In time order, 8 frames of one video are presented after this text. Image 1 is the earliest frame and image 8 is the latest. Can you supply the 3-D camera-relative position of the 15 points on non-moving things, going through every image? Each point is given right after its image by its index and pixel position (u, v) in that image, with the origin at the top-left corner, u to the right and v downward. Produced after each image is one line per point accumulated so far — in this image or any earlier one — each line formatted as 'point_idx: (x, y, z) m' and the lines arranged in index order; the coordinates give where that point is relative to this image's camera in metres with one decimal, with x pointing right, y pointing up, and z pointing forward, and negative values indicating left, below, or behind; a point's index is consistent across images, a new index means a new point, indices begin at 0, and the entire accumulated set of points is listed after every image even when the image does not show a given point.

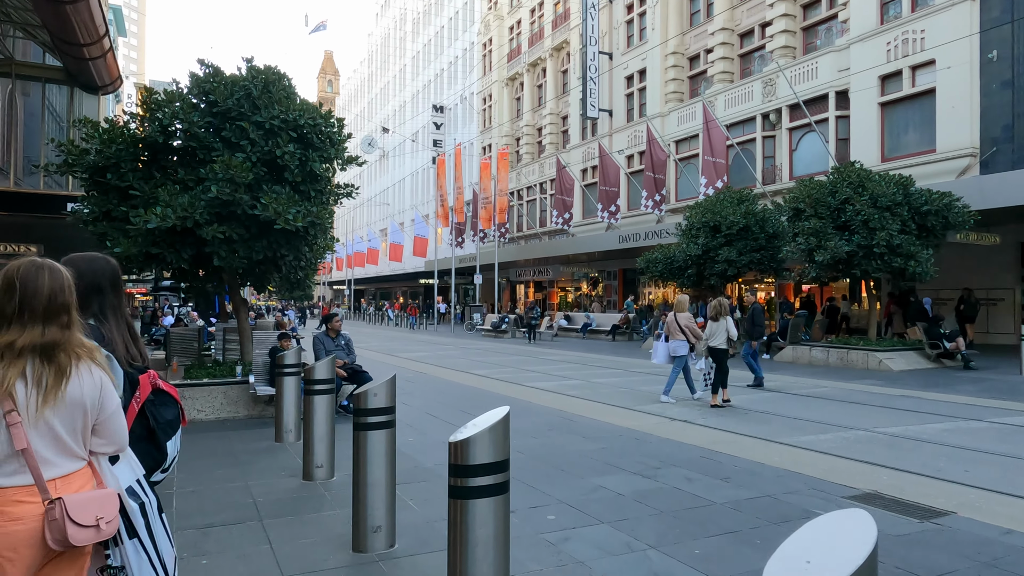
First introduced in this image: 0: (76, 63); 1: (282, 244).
0: (-10.2, +5.2, +15.5) m
1: (-3.1, +0.6, +8.9) m
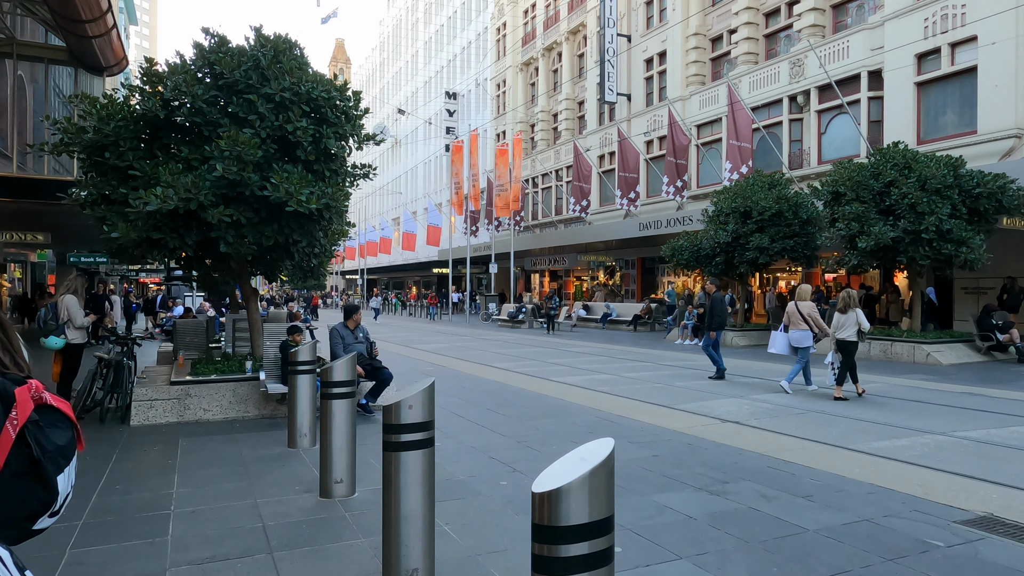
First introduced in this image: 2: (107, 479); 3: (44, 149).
0: (-9.7, +5.5, +14.8) m
1: (-2.7, +0.7, +8.2) m
2: (-3.2, -1.5, +5.2) m
3: (-6.3, +1.9, +9.0) m
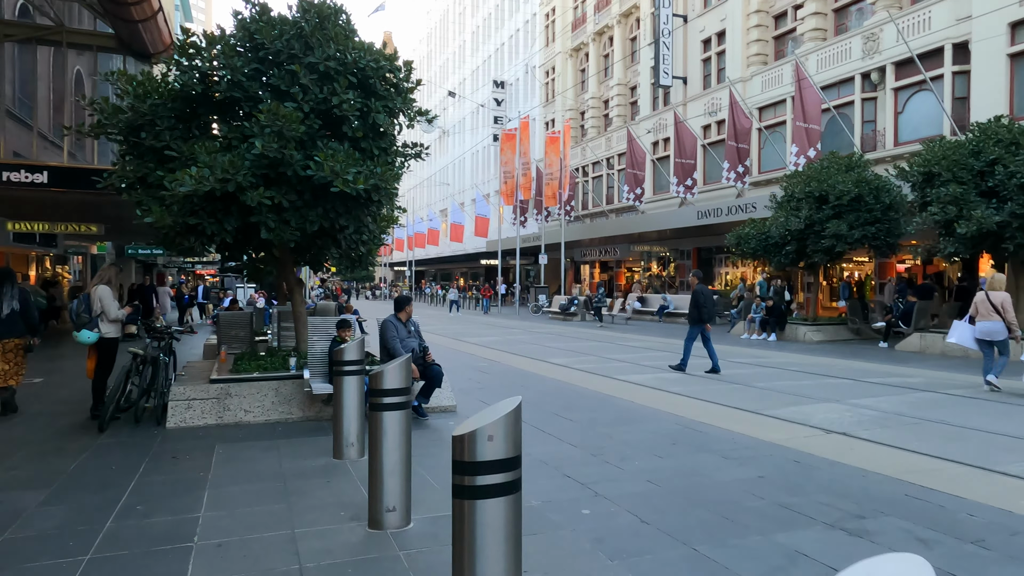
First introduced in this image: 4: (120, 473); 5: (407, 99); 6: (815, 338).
0: (-8.4, +5.7, +14.5) m
1: (-1.9, +0.8, +7.4) m
2: (-2.6, -1.4, +4.5) m
3: (-5.5, +2.0, +8.5) m
4: (-3.0, -1.4, +5.1) m
5: (-1.3, +2.3, +8.0) m
6: (+8.2, -1.3, +17.9) m
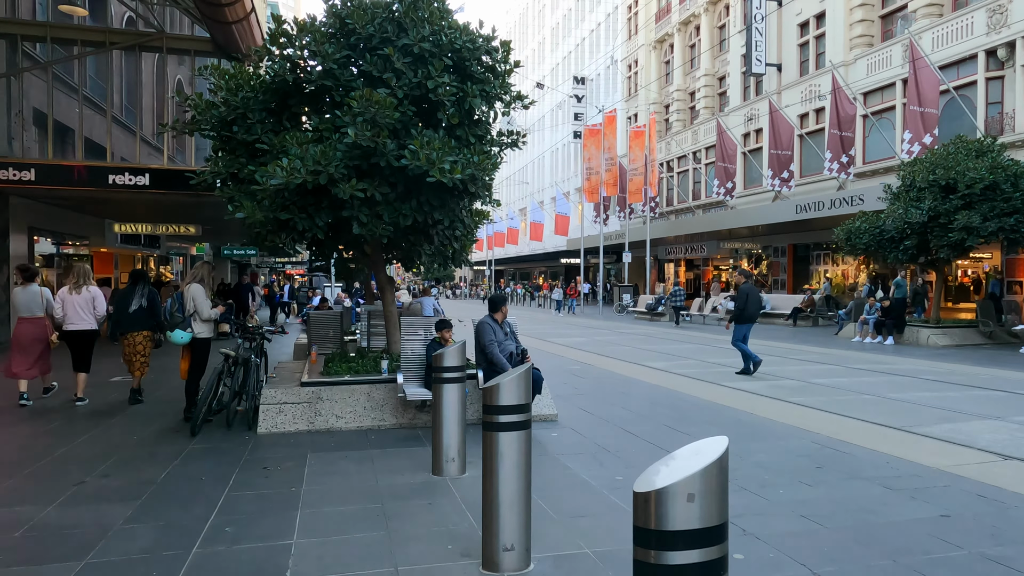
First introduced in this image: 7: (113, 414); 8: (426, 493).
0: (-6.5, +5.7, +14.7) m
1: (-0.8, +0.9, +6.9) m
2: (-1.8, -1.4, +4.1) m
3: (-4.2, +2.0, +8.4) m
4: (-2.2, -1.4, +4.7) m
5: (-0.1, +2.3, +7.4) m
6: (+10.5, -1.3, +16.2) m
7: (-4.6, -1.4, +7.7) m
8: (-0.6, -1.4, +4.7) m
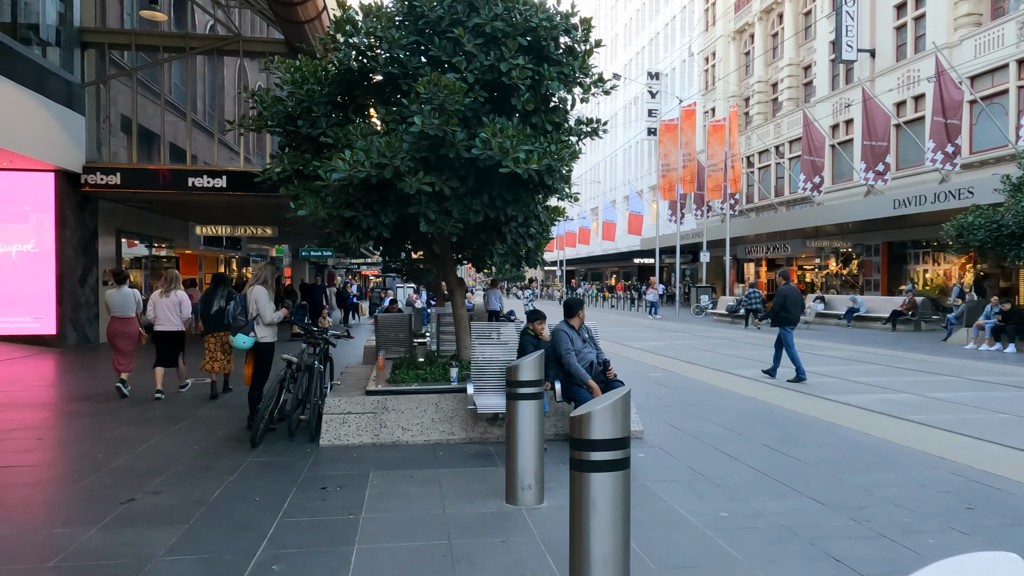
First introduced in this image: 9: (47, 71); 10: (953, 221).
0: (-4.8, +5.7, +14.7) m
1: (0.0, +0.8, +6.3) m
2: (-1.4, -1.4, +3.7) m
3: (-3.3, +2.0, +8.1) m
4: (-1.6, -1.4, +4.3) m
5: (+0.7, +2.3, +6.7) m
6: (+12.1, -1.3, +14.3) m
7: (-3.8, -1.5, +7.5) m
8: (-0.1, -1.5, +4.1) m
9: (-9.9, +4.6, +14.2) m
10: (+11.6, +1.8, +17.5) m
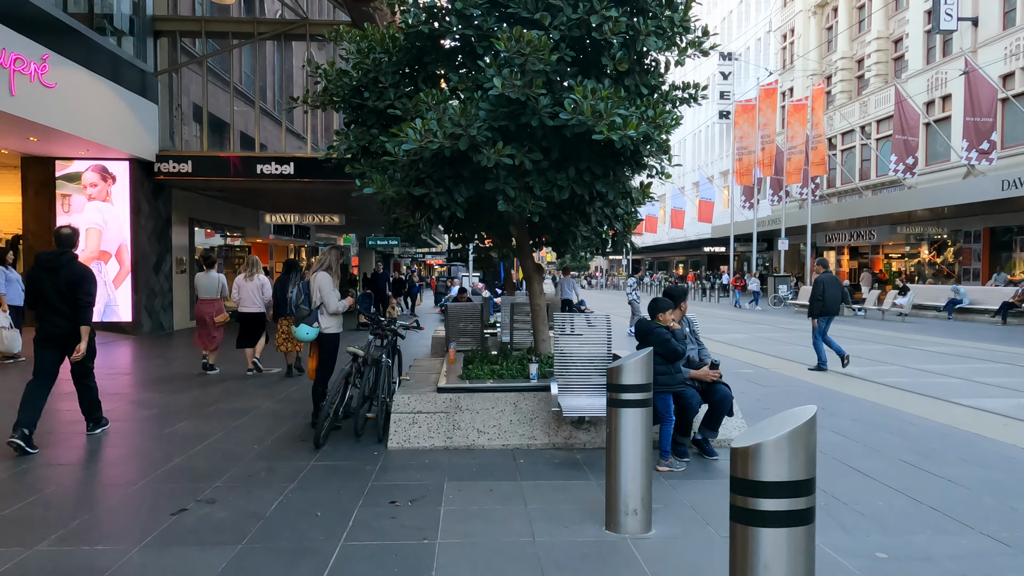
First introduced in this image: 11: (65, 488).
0: (-3.3, +5.9, +14.2) m
1: (+0.7, +0.9, +5.6) m
2: (-0.9, -1.4, +3.1) m
3: (-2.4, +2.2, +7.7) m
4: (-1.1, -1.3, +3.7) m
5: (+1.5, +2.4, +5.9) m
6: (+13.6, -1.1, +12.4) m
7: (-2.9, -1.3, +7.1) m
8: (+0.5, -1.4, +3.4) m
9: (-8.3, +4.9, +14.2) m
10: (+13.4, +2.0, +15.5) m
11: (-3.1, -1.4, +4.5) m
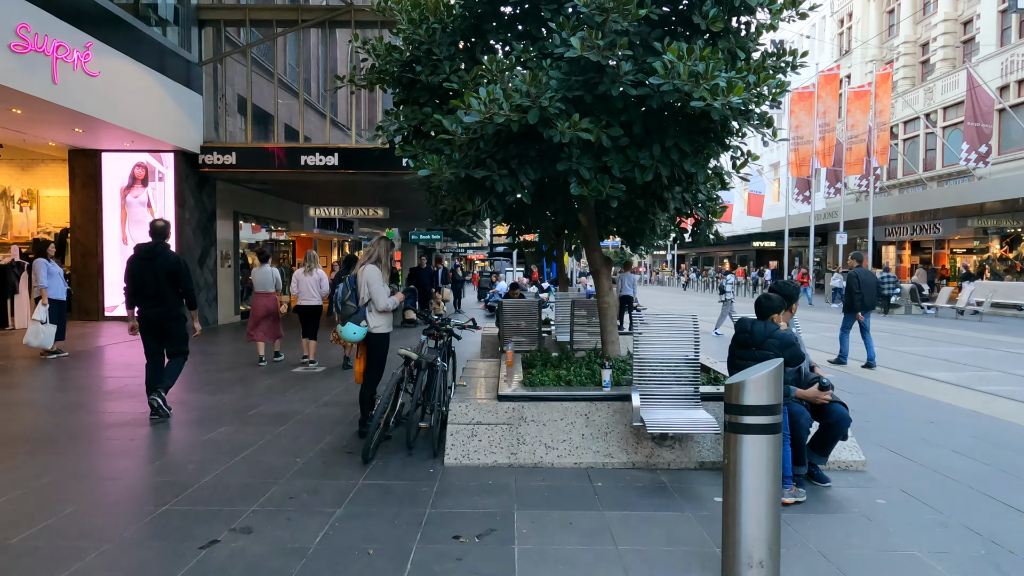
0: (-2.2, +6.1, +13.7) m
1: (+1.3, +1.0, +4.8) m
2: (-0.5, -1.3, +2.4) m
3: (-1.7, +2.2, +7.1) m
4: (-0.6, -1.3, +3.1) m
5: (+2.1, +2.4, +5.1) m
6: (+14.5, -1.1, +10.9) m
7: (-2.3, -1.3, +6.6) m
8: (+0.9, -1.4, +2.6) m
9: (-7.2, +5.0, +14.0) m
10: (+14.5, +2.1, +14.0) m
11: (-2.6, -1.3, +4.0) m
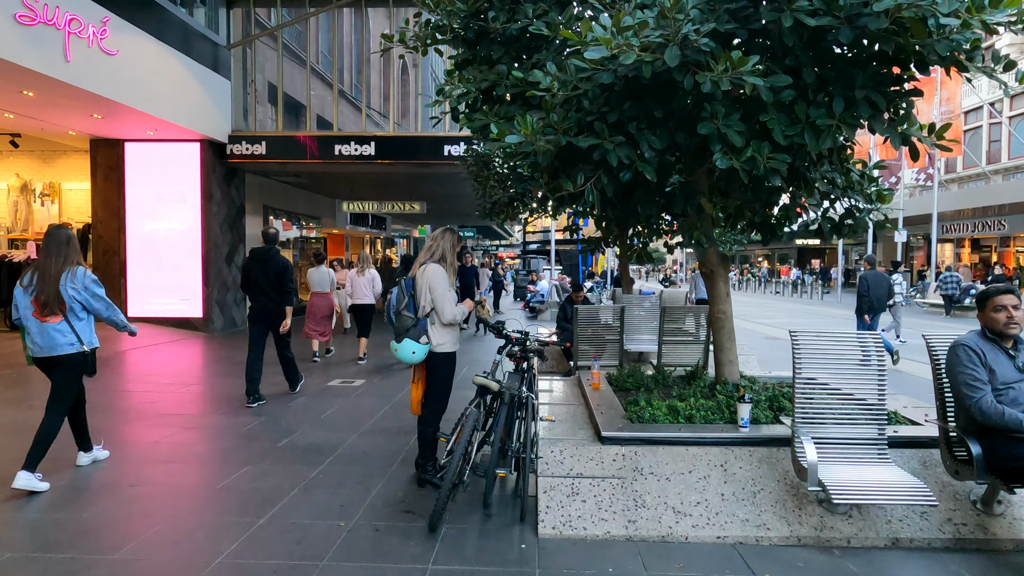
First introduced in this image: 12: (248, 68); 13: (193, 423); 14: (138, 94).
0: (-1.2, +6.0, +12.4) m
1: (+1.9, +0.9, +3.5) m
2: (+0.1, -1.4, +1.2) m
3: (-1.0, +2.2, +5.8) m
4: (-0.1, -1.4, +1.8) m
5: (+2.7, +2.4, +3.7) m
6: (+15.4, -1.2, +9.0) m
7: (-1.5, -1.3, +5.4) m
8: (+1.4, -1.4, +1.3) m
9: (-6.2, +5.0, +12.9) m
10: (+15.5, +2.0, +12.1) m
11: (-2.0, -1.4, +2.8) m
12: (-5.9, +4.9, +14.9) m
13: (-3.0, -1.3, +6.2) m
14: (-6.3, +3.2, +11.0) m
